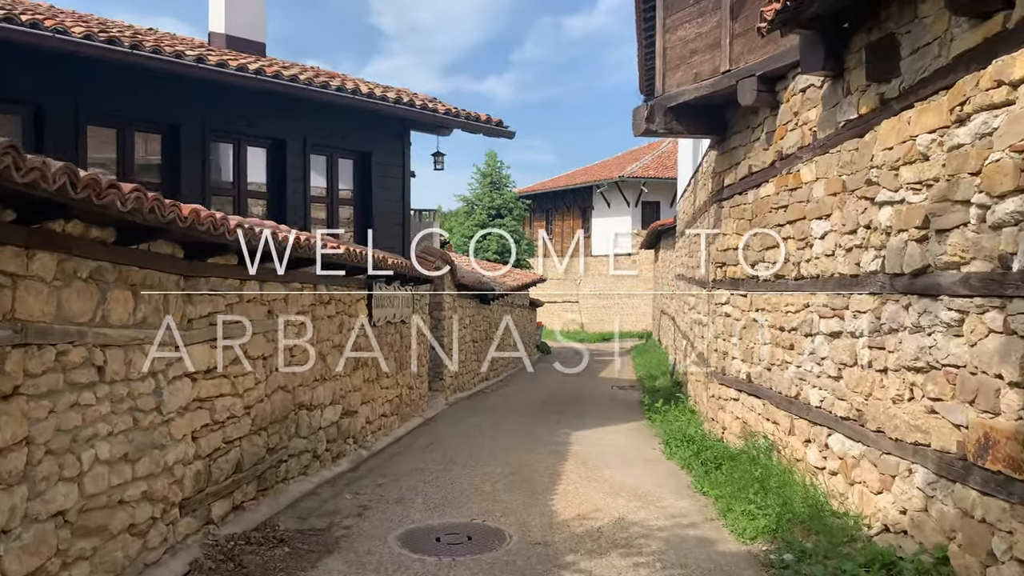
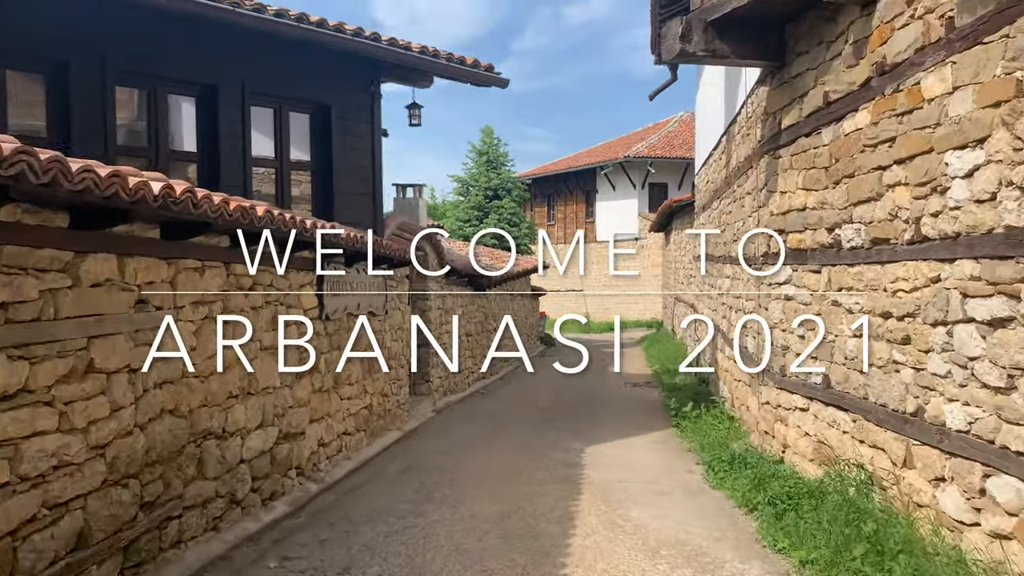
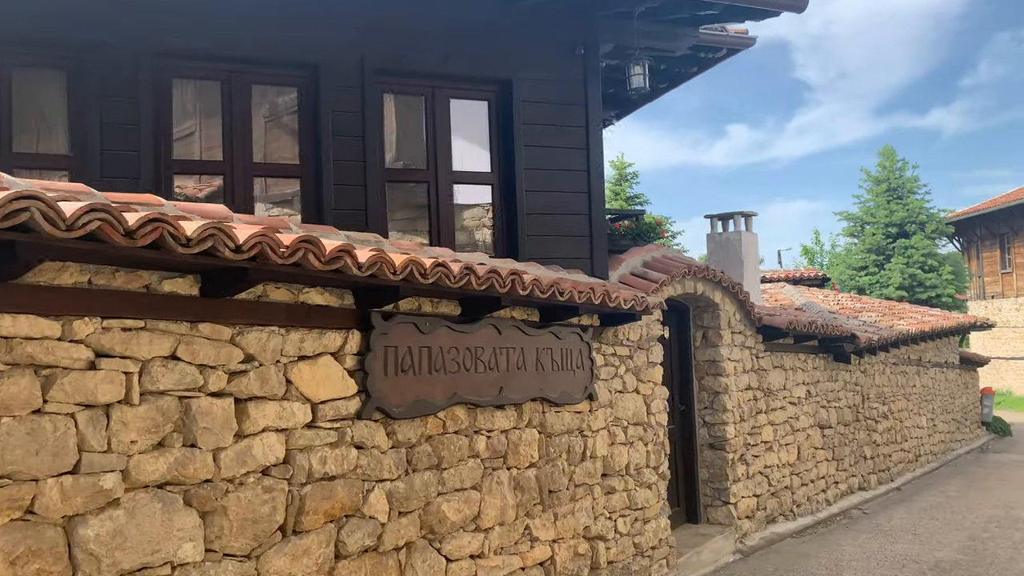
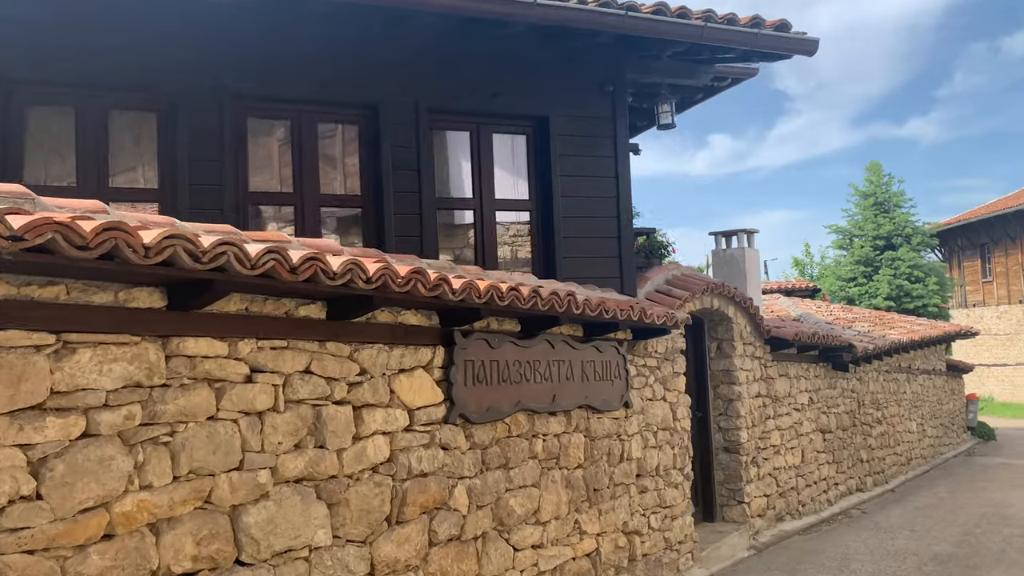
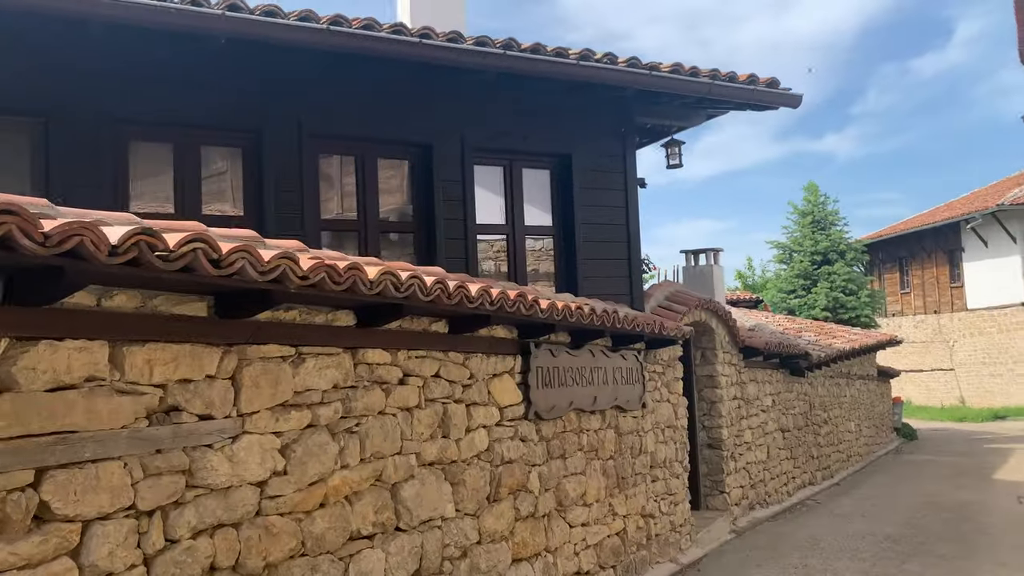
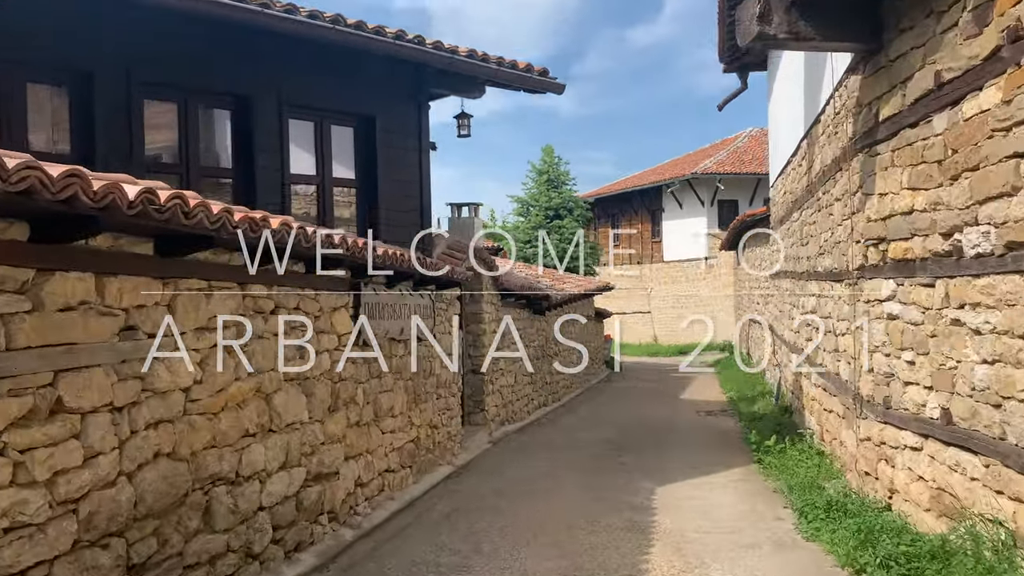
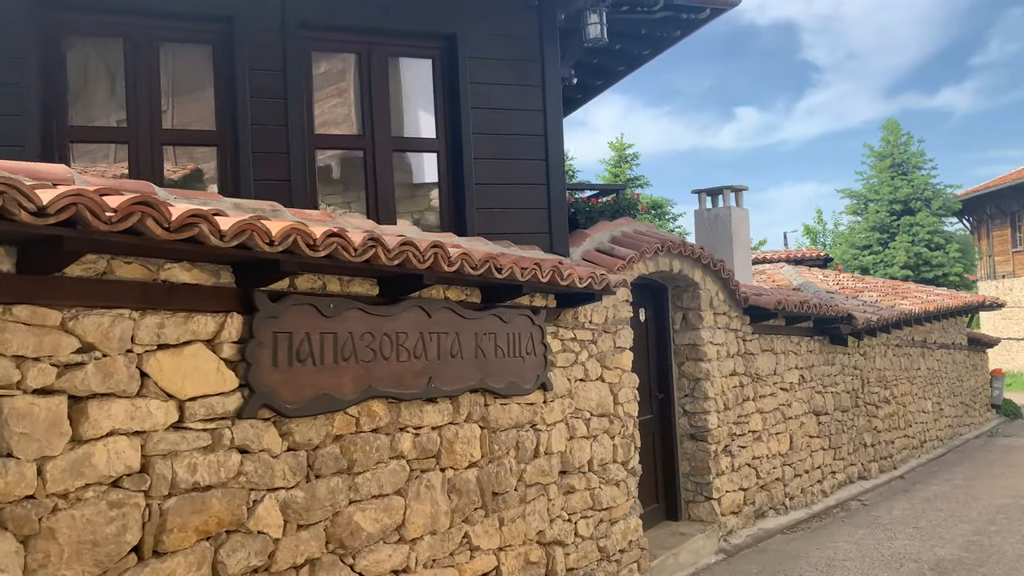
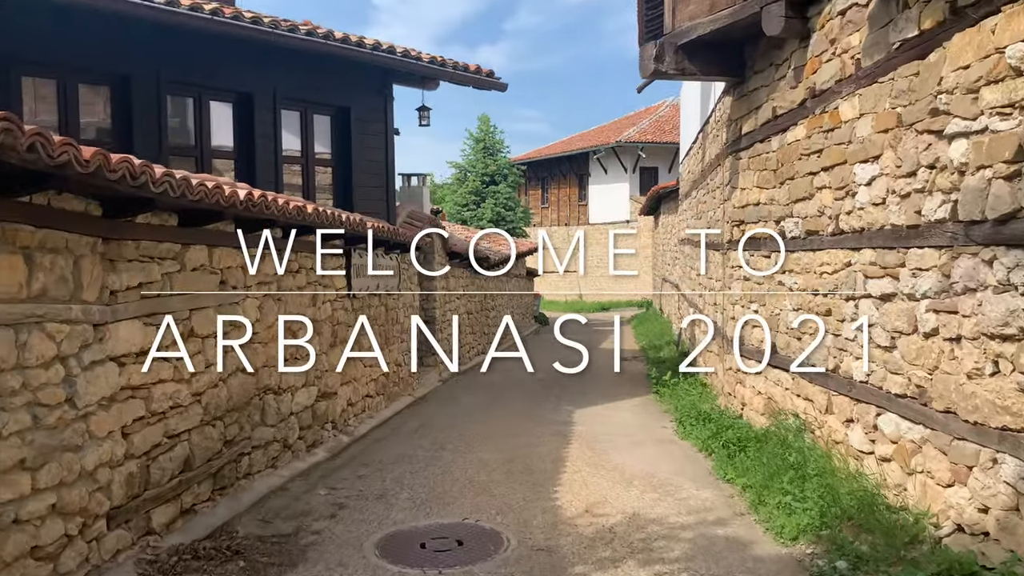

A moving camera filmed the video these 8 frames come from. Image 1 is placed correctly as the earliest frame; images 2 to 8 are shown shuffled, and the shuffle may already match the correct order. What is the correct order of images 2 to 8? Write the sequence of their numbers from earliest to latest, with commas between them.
8, 2, 6, 5, 4, 3, 7
